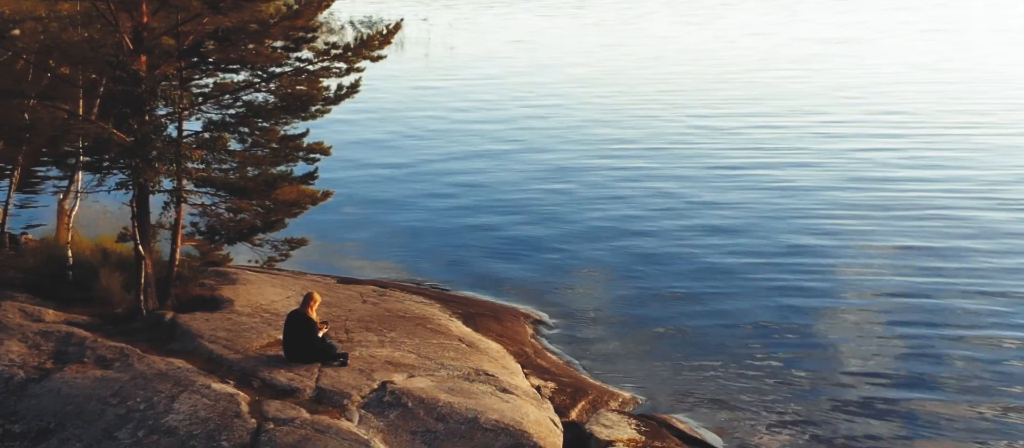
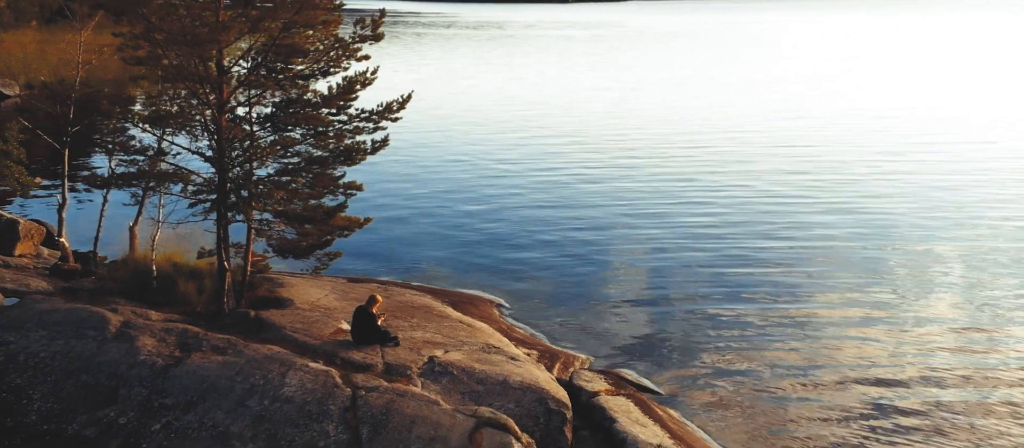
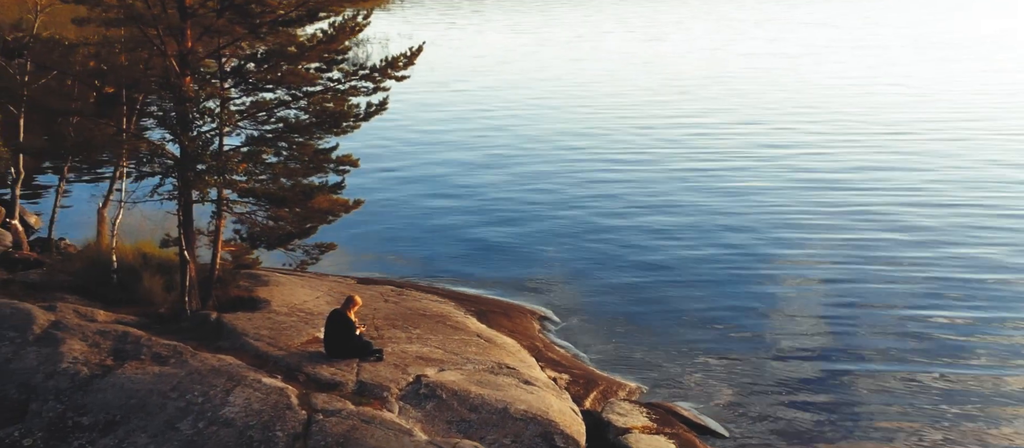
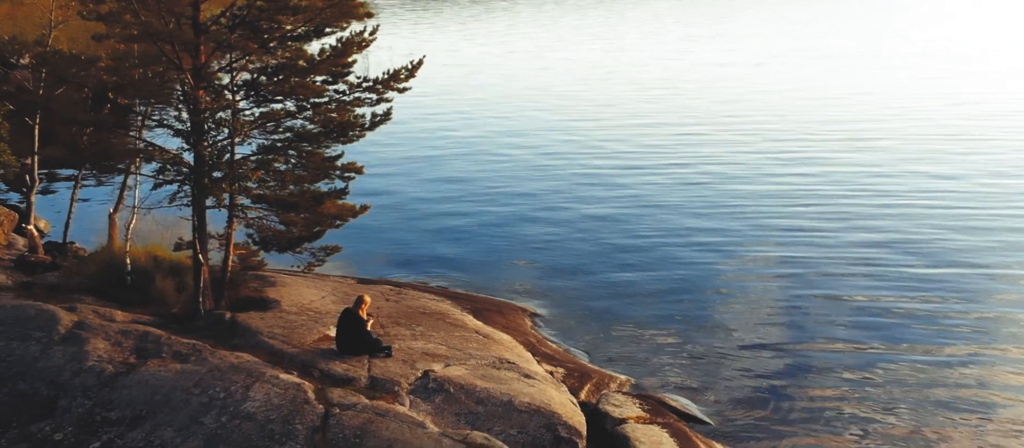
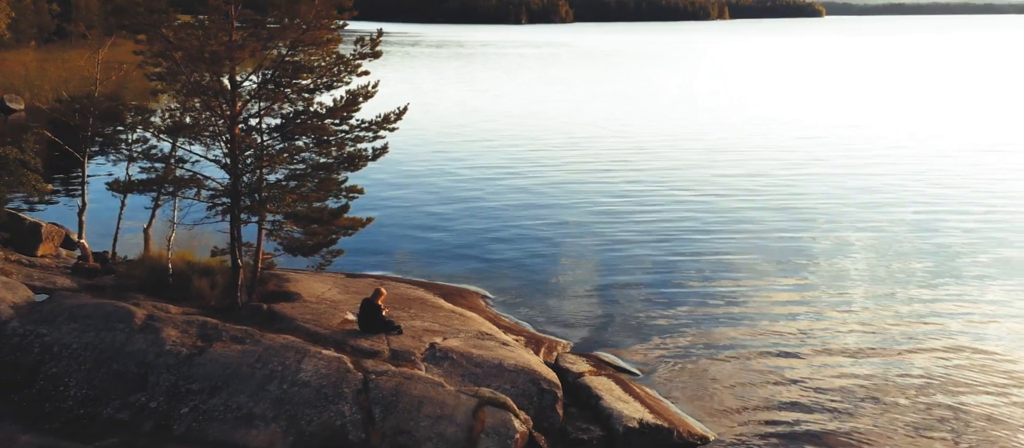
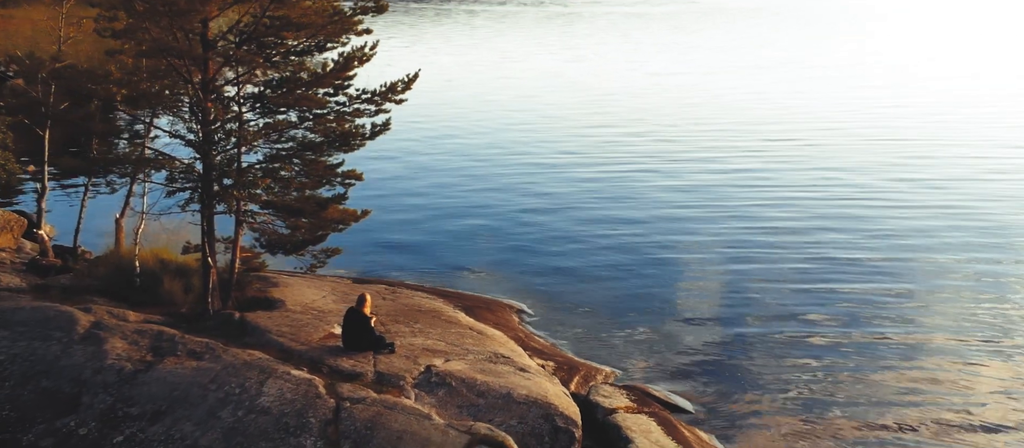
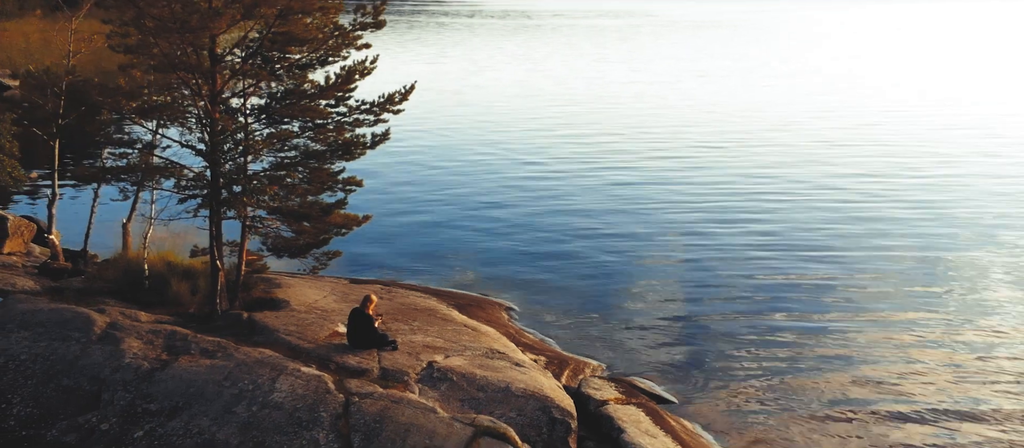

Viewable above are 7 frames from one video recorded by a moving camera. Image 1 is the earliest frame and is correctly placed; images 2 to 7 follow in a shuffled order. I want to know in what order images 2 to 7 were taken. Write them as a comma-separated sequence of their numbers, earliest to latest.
3, 4, 6, 7, 2, 5
